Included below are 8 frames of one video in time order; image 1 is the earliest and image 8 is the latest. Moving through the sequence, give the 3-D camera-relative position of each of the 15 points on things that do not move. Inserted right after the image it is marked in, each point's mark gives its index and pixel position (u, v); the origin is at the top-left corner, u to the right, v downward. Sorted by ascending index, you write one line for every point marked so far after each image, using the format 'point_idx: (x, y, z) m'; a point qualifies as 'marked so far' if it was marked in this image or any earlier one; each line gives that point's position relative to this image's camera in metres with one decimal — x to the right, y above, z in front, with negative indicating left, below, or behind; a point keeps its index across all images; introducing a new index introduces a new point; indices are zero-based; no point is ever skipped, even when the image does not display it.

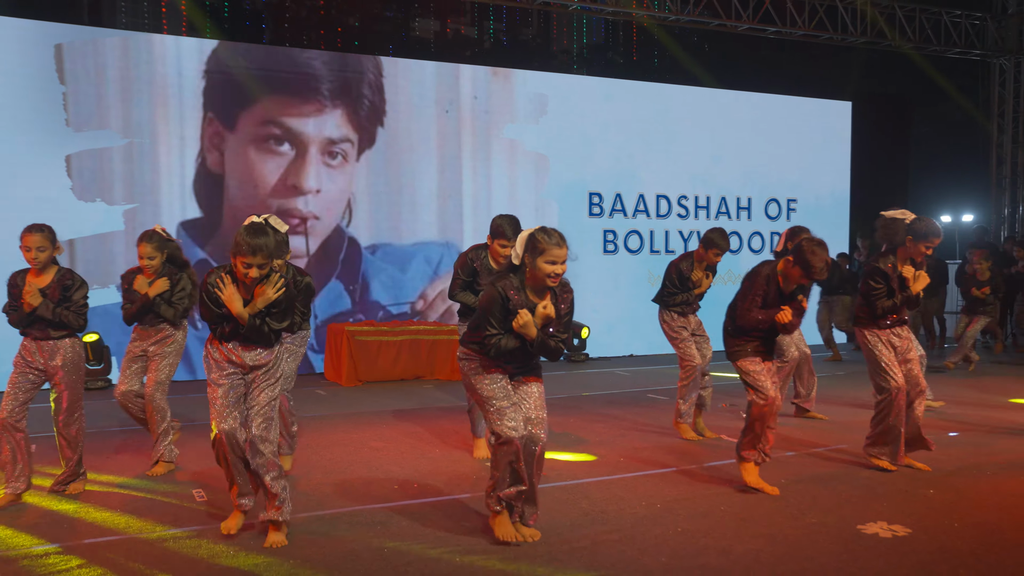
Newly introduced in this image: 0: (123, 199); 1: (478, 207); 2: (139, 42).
0: (-3.8, +0.9, +9.2) m
1: (-0.4, +1.0, +11.0) m
2: (-3.7, +2.4, +9.3) m
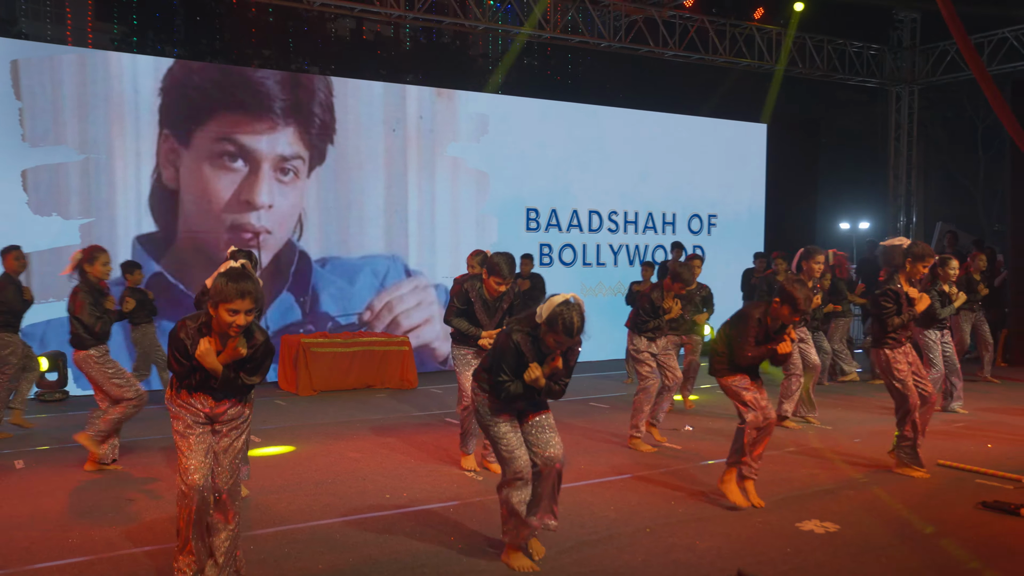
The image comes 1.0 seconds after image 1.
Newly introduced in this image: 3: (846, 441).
0: (-4.3, +0.8, +9.4) m
1: (-1.1, +0.8, +11.5) m
2: (-4.2, +2.3, +9.4) m
3: (+2.6, -1.2, +7.3) m
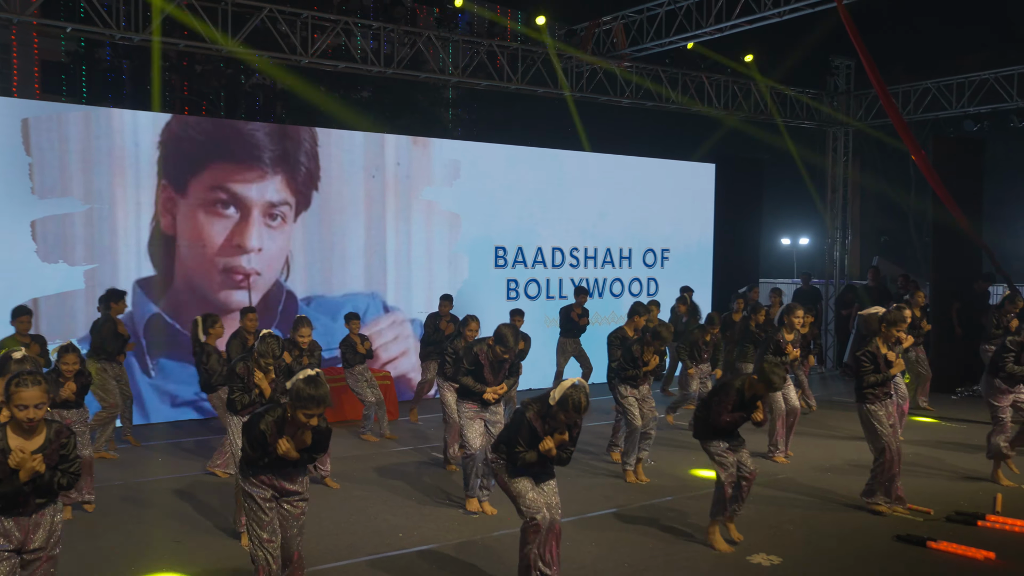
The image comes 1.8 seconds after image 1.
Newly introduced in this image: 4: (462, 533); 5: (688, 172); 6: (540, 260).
0: (-4.6, +0.3, +10.0) m
1: (-1.5, +0.4, +12.3) m
2: (-4.5, +1.9, +10.1) m
3: (+2.5, -1.6, +8.3) m
4: (-0.3, -1.7, +6.4) m
5: (+2.9, +1.9, +15.2) m
6: (+0.4, +0.4, +13.6) m
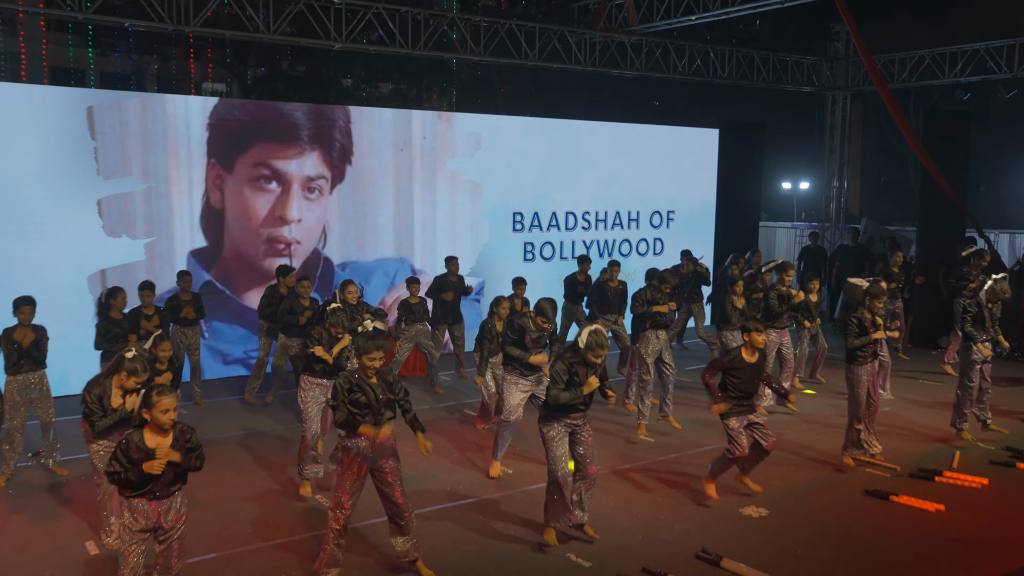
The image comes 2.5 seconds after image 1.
0: (-4.4, +0.6, +11.1) m
1: (-1.2, +0.9, +13.3) m
2: (-4.2, +2.2, +11.0) m
3: (+2.7, -1.4, +9.5) m
4: (-0.1, -1.6, +7.6) m
5: (+3.1, +2.6, +16.1) m
6: (+0.7, +1.0, +14.6) m
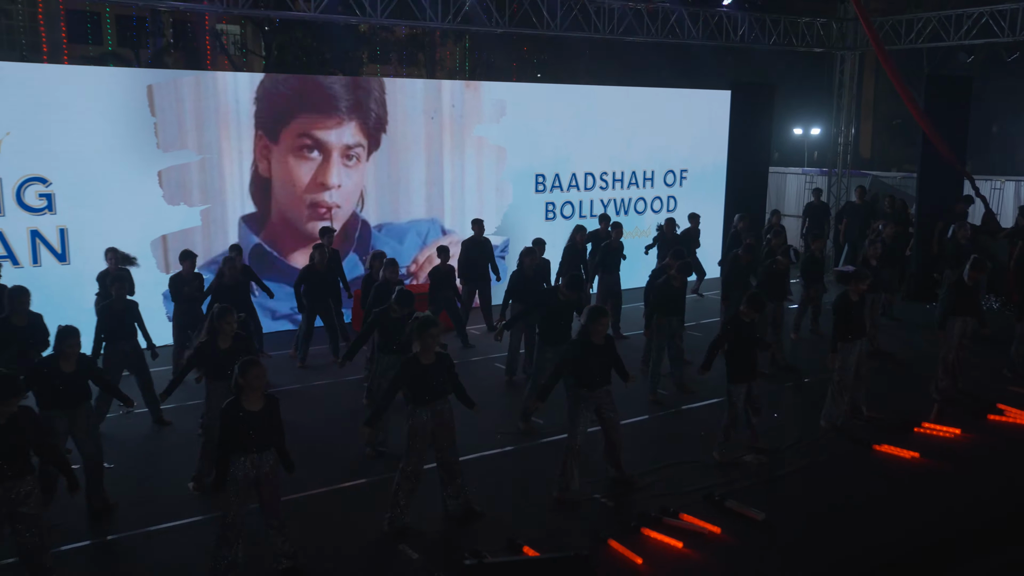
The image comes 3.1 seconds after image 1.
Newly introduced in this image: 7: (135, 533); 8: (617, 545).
0: (-4.0, +1.1, +12.1) m
1: (-0.9, +1.5, +14.3) m
2: (-3.9, +2.7, +11.9) m
3: (+3.0, -1.1, +10.5) m
4: (+0.2, -1.4, +8.7) m
5: (+3.5, +3.4, +16.9) m
6: (+1.0, +1.7, +15.5) m
7: (-2.6, -1.7, +6.5) m
8: (+0.7, -1.8, +6.5) m
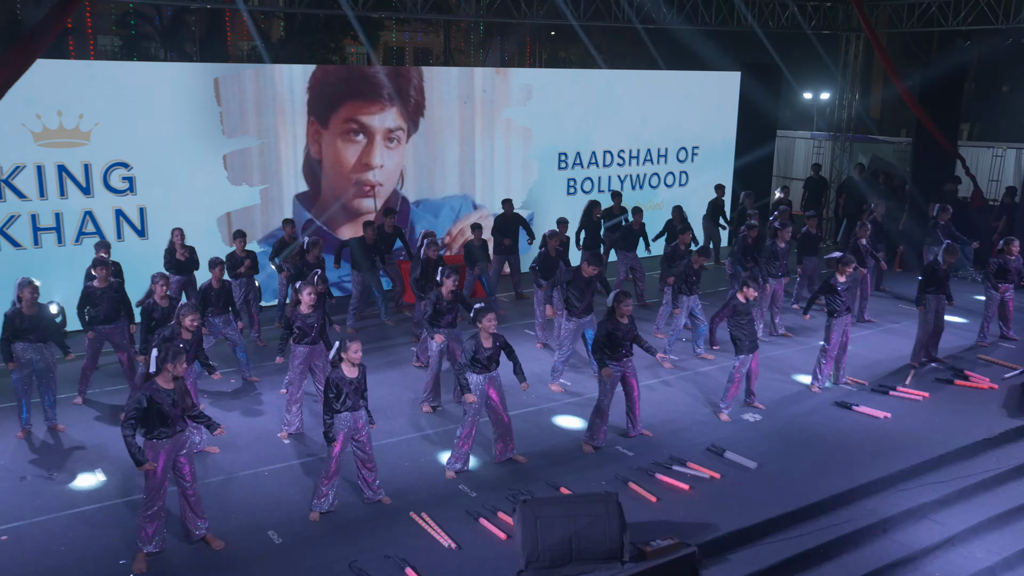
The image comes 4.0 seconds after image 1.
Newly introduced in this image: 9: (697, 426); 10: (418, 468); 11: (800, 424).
0: (-3.6, +1.5, +13.4) m
1: (-0.5, +2.0, +15.6) m
2: (-3.5, +3.1, +13.2) m
3: (+3.4, -0.8, +12.0) m
4: (+0.6, -1.2, +10.2) m
5: (+4.0, +4.0, +18.0) m
6: (+1.5, +2.3, +16.8) m
7: (-2.3, -1.6, +8.0) m
8: (+1.0, -1.7, +8.0) m
9: (+1.9, -1.4, +9.4) m
10: (-0.8, -1.6, +8.3) m
11: (+2.9, -1.4, +9.5) m
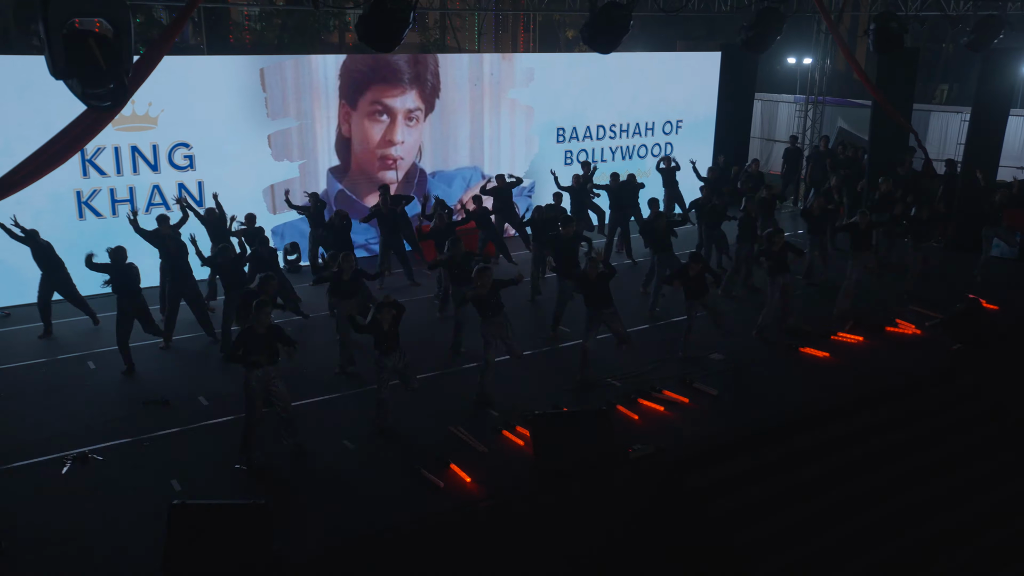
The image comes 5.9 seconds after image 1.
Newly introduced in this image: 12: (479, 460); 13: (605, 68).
0: (-3.5, +2.2, +15.4) m
1: (-0.4, +2.8, +17.6) m
2: (-3.4, +3.7, +15.1) m
3: (+3.5, -0.2, +14.2) m
4: (+0.7, -0.7, +12.4) m
5: (+4.0, +4.9, +20.0) m
6: (+1.5, +3.1, +18.8) m
7: (-2.2, -1.2, +10.2) m
8: (+1.2, -1.3, +10.2) m
9: (+2.0, -0.9, +11.6) m
10: (-0.7, -1.2, +10.5) m
11: (+3.0, -0.9, +11.7) m
12: (-0.3, -1.7, +9.0) m
13: (+1.8, +4.4, +18.6) m
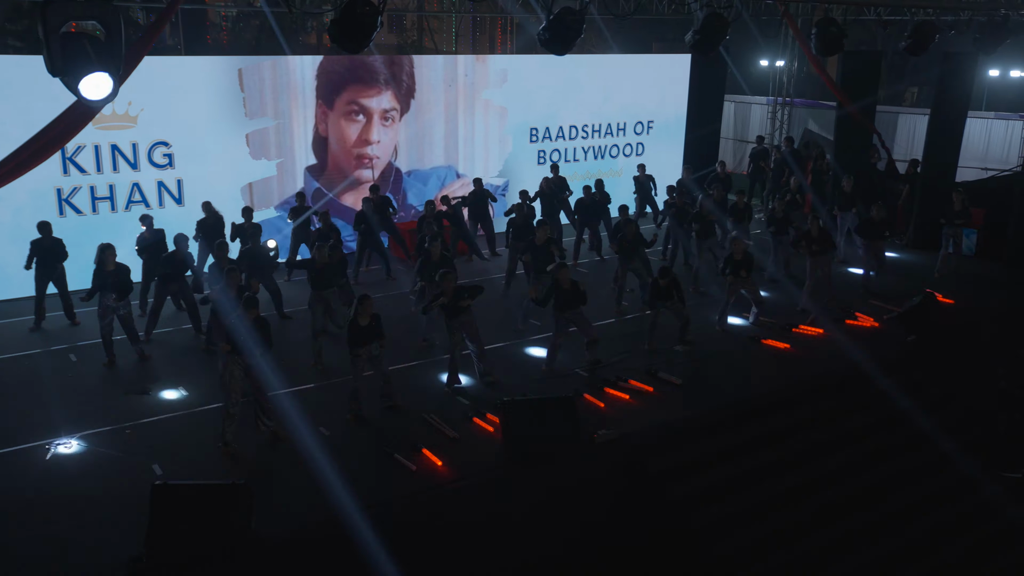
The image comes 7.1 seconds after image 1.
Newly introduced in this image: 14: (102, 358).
0: (-4.0, +2.2, +15.8) m
1: (-0.9, +2.8, +18.0) m
2: (-3.8, +3.7, +15.4) m
3: (+3.1, -0.1, +14.6) m
4: (+0.3, -0.6, +12.8) m
5: (+3.5, +4.9, +20.5) m
6: (+1.0, +3.1, +19.2) m
7: (-2.5, -1.1, +10.6) m
8: (+0.9, -1.2, +10.6) m
9: (+1.6, -0.9, +12.0) m
10: (-1.0, -1.1, +10.8) m
11: (+2.7, -0.8, +12.1) m
12: (-0.6, -1.6, +9.4) m
13: (+1.3, +4.4, +19.0) m
14: (-5.0, -0.9, +11.4) m
